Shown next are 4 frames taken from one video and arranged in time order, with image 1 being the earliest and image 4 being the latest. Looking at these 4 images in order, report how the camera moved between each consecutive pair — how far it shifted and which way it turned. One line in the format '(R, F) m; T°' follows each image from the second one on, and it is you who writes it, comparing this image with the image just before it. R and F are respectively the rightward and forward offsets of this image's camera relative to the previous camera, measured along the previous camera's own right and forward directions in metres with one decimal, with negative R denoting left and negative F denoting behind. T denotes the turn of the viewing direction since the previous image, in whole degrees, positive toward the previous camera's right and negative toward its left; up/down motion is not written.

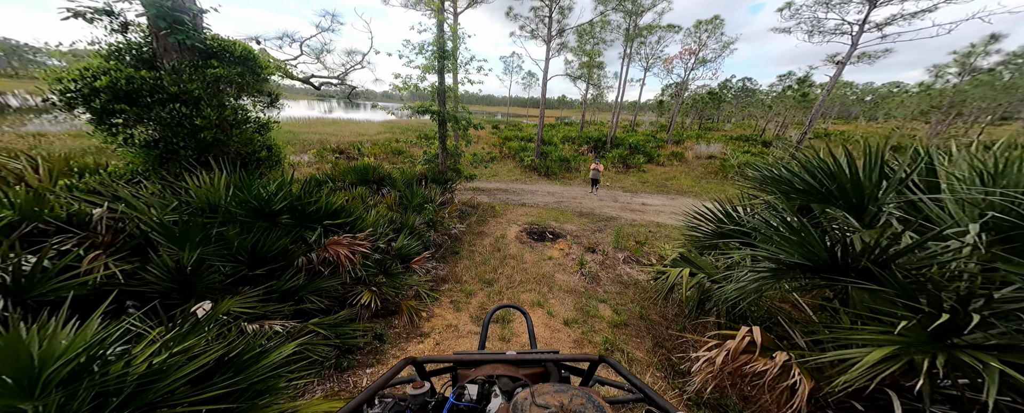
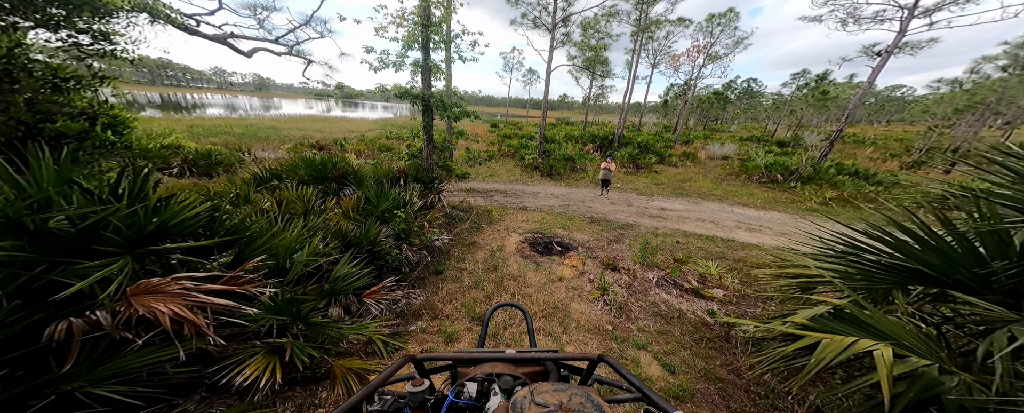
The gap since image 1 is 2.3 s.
(0.0, +1.3) m; 0°
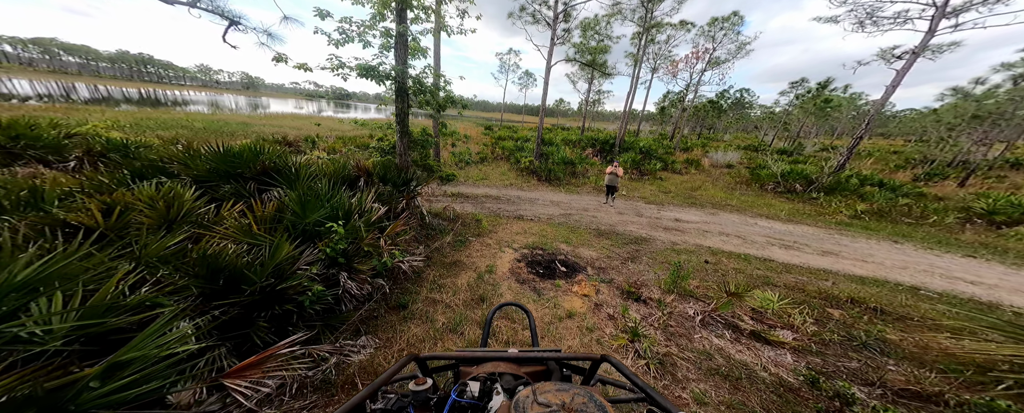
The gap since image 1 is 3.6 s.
(0.0, +1.2) m; +1°
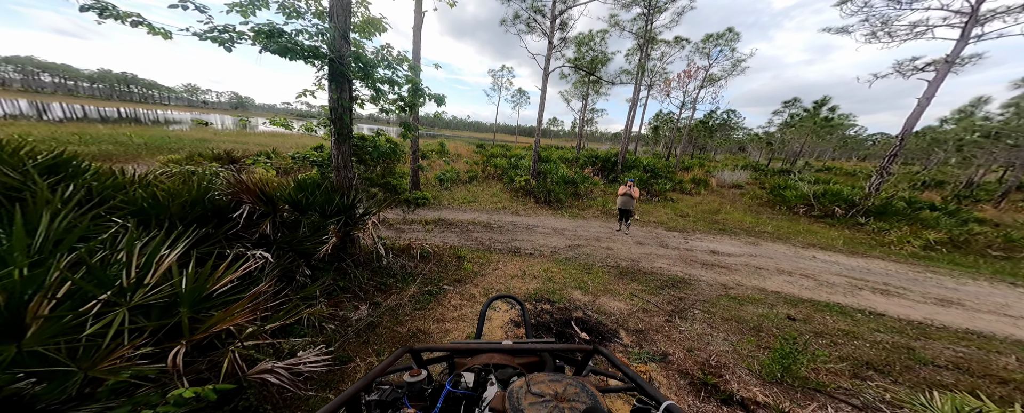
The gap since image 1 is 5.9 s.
(0.0, +1.7) m; +2°
